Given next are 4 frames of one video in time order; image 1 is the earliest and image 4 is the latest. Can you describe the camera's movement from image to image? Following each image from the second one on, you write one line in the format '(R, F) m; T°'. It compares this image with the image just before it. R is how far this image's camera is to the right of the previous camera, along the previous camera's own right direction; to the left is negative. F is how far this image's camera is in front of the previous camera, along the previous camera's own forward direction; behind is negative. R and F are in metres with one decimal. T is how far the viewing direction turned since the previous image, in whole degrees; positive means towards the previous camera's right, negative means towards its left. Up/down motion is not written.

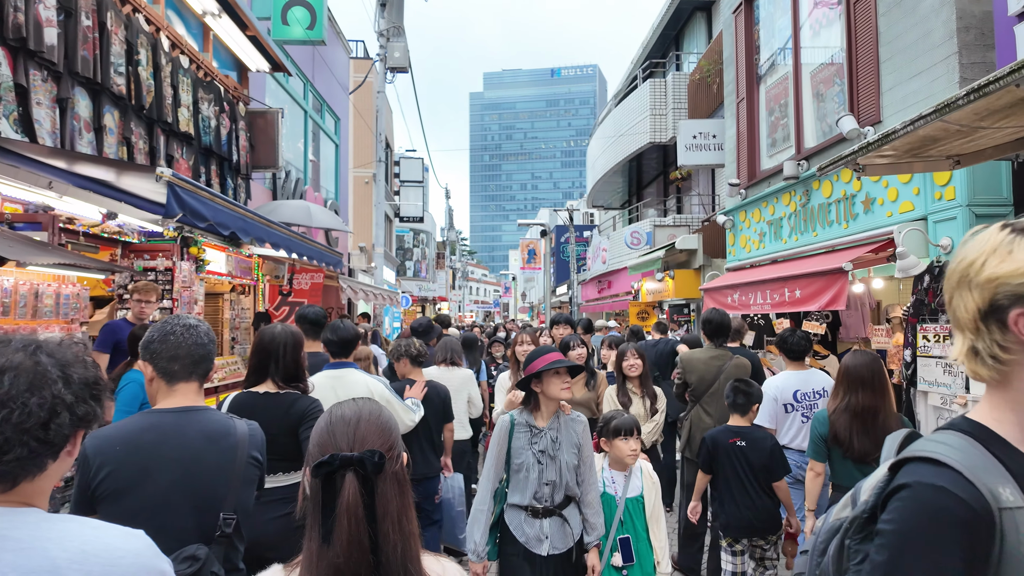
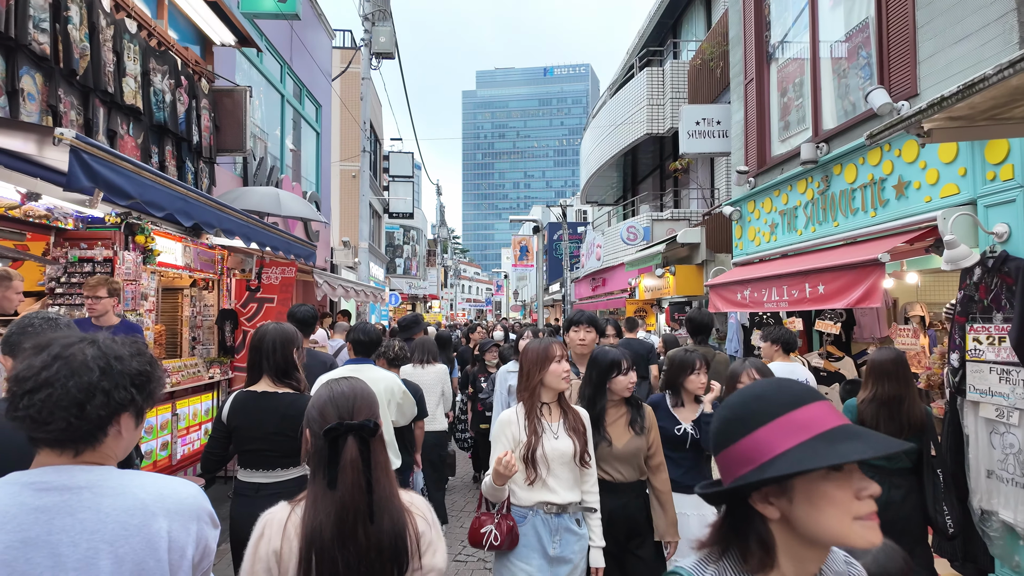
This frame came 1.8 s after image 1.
(0.0, +0.8) m; +1°
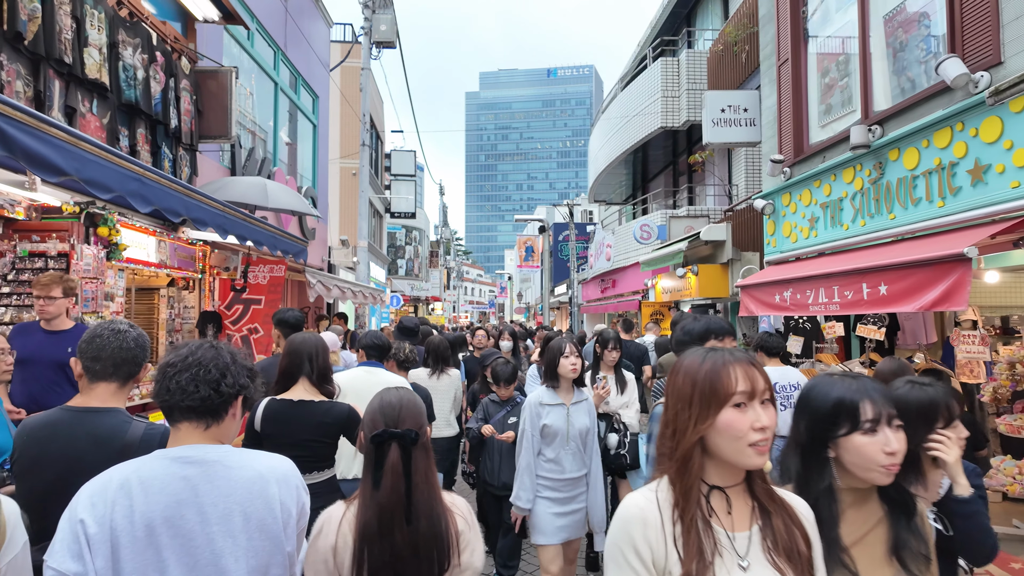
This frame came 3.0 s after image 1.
(-0.1, +0.8) m; 0°
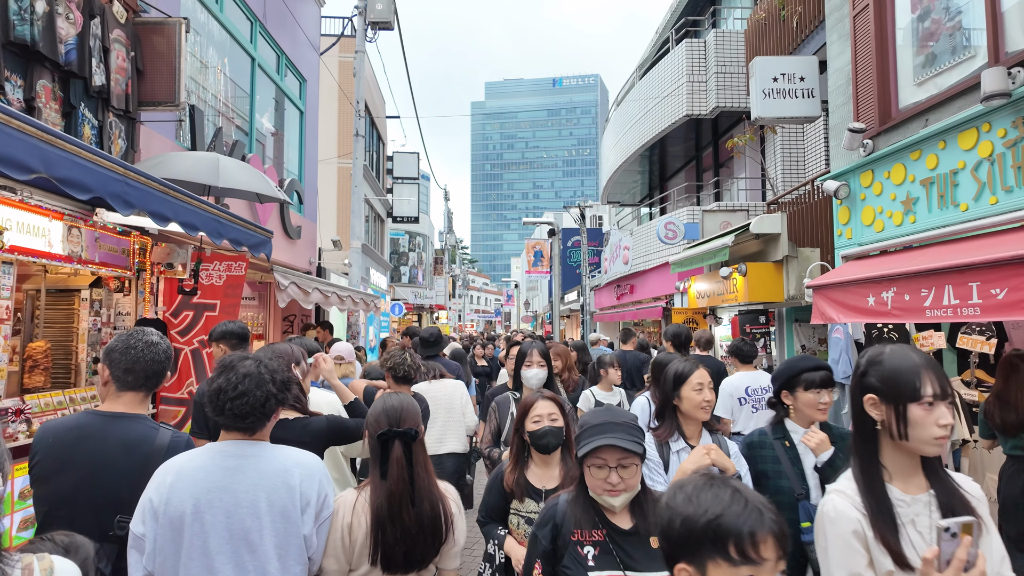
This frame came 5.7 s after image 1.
(-0.1, +1.6) m; -1°
